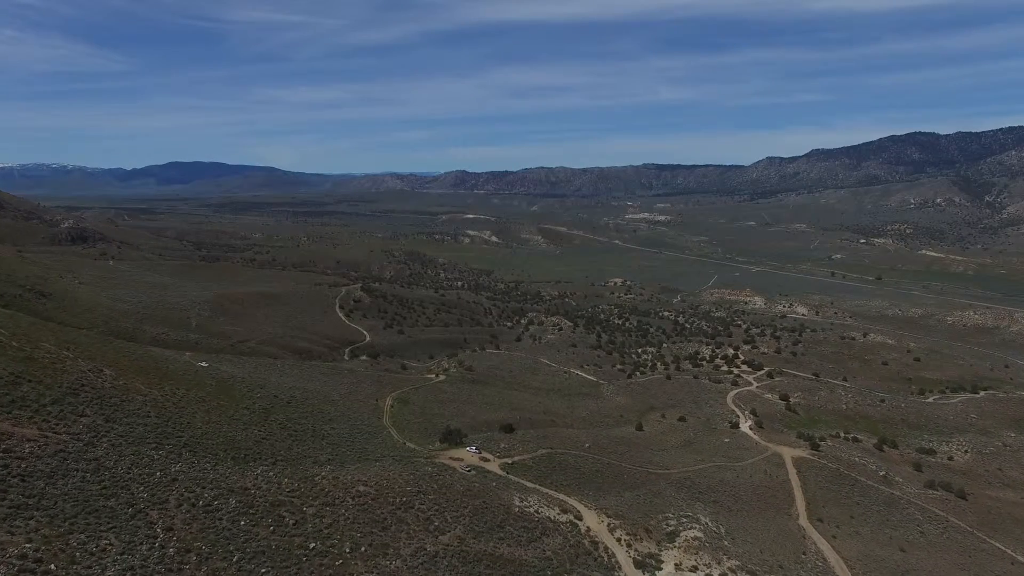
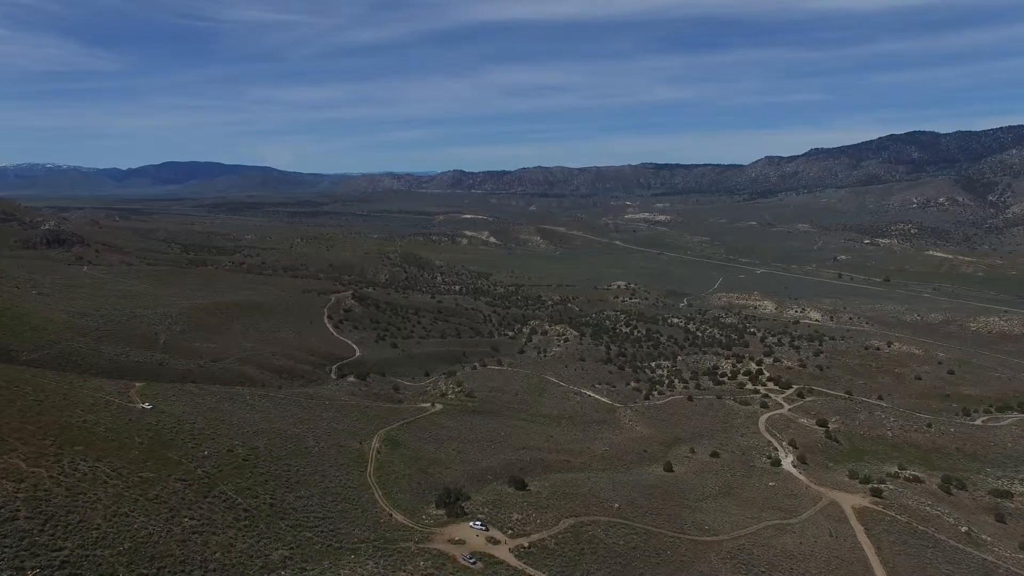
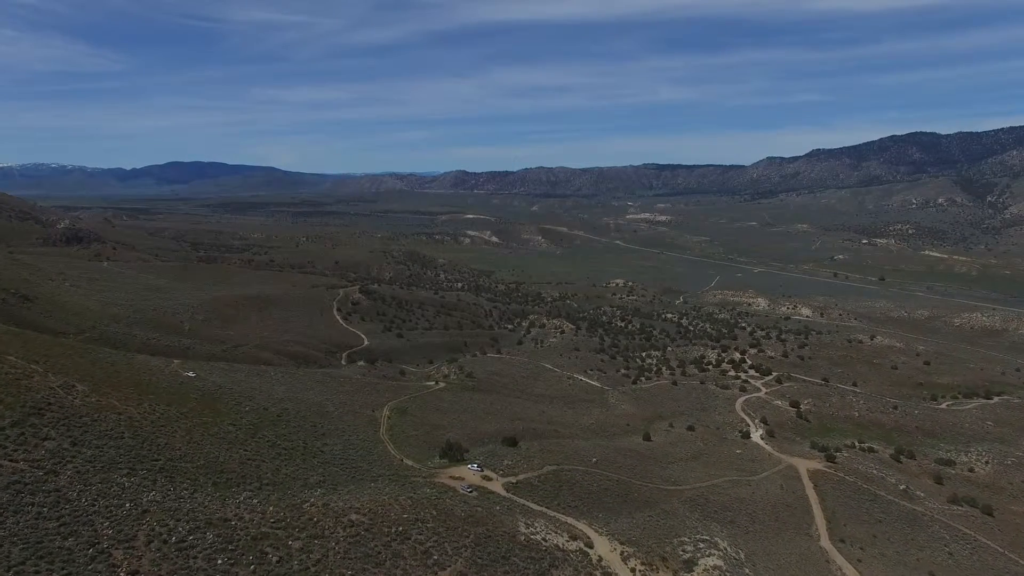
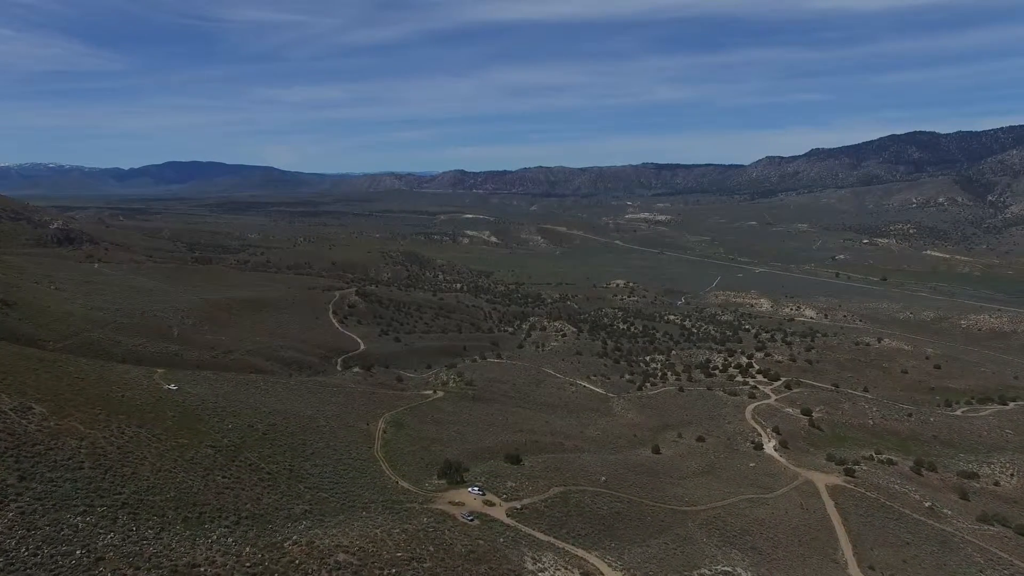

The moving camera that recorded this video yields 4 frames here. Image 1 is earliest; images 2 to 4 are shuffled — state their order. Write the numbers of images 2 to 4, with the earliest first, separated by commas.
3, 4, 2
